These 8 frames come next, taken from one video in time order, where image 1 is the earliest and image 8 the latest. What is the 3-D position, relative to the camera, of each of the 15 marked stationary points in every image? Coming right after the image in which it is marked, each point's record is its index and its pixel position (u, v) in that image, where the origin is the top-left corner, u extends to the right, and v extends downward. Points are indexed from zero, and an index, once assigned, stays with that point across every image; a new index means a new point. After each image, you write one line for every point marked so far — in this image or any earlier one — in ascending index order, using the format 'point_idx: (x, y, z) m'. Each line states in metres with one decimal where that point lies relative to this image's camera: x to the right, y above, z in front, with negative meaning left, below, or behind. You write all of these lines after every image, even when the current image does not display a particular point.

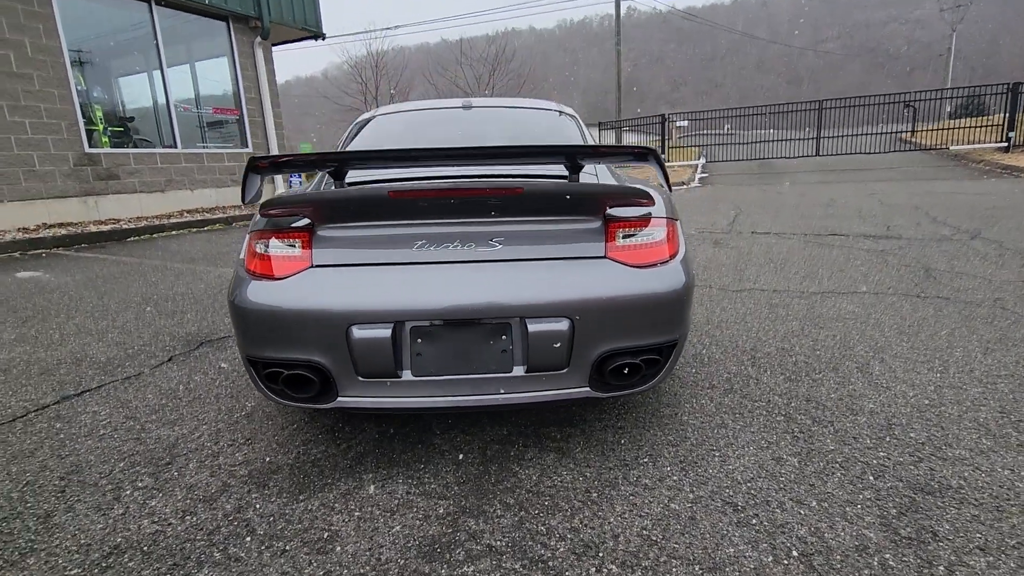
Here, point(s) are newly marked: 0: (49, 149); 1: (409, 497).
0: (-6.0, +1.8, +6.9) m
1: (-0.3, -0.6, +1.6) m
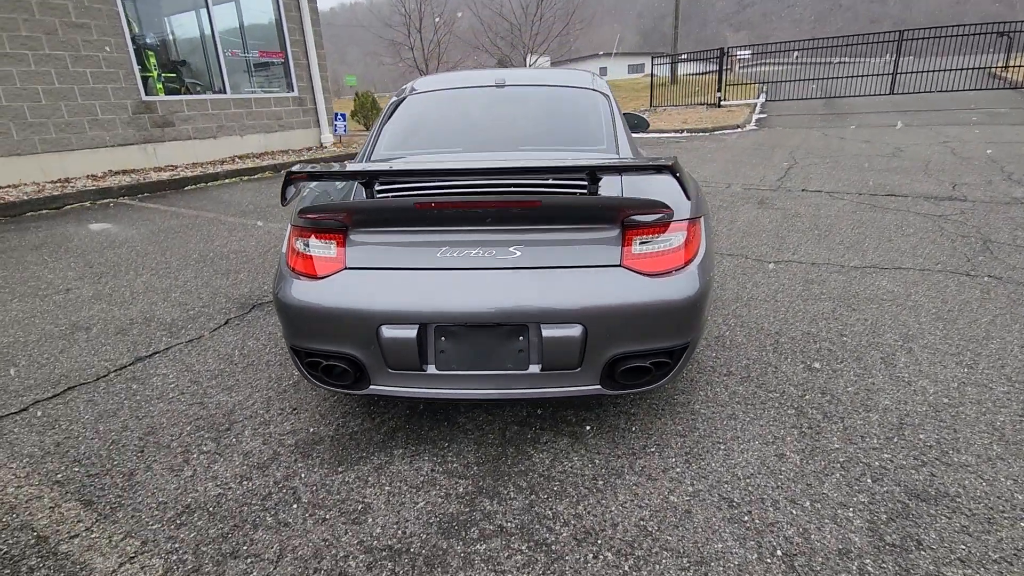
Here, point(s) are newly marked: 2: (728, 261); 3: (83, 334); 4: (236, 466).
0: (-5.4, +2.6, +7.2) m
1: (-0.3, -0.6, +1.8) m
2: (+1.5, +0.2, +3.8) m
3: (-2.3, -0.2, +2.8) m
4: (-0.9, -0.6, +1.8) m
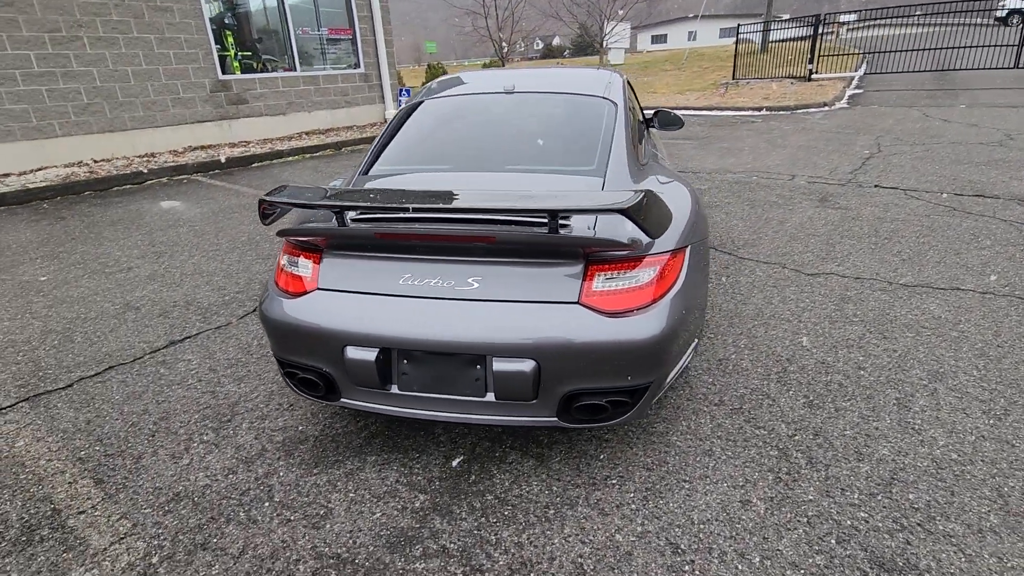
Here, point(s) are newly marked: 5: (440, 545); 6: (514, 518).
0: (-4.7, +3.0, +7.7) m
1: (-0.4, -0.7, +1.9) m
2: (+1.7, +0.1, +3.6) m
3: (-2.2, -0.1, +3.2) m
4: (-1.1, -0.6, +2.0) m
5: (-0.2, -0.8, +1.7) m
6: (0.0, -0.8, +1.8) m
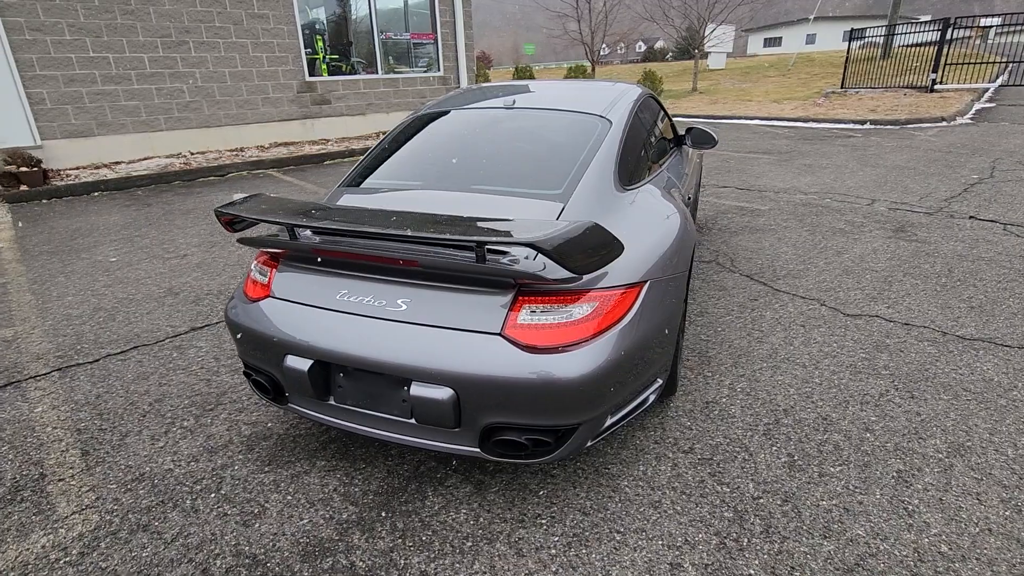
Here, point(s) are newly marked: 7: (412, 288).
0: (-3.6, +3.3, +8.4) m
1: (-0.6, -0.7, +1.9) m
2: (+1.7, -0.1, +3.3) m
3: (-2.2, -0.1, +3.5) m
4: (-1.3, -0.6, +2.2) m
5: (-0.5, -0.9, +1.7) m
6: (-0.3, -0.8, +1.7) m
7: (-0.3, 0.0, +1.7) m
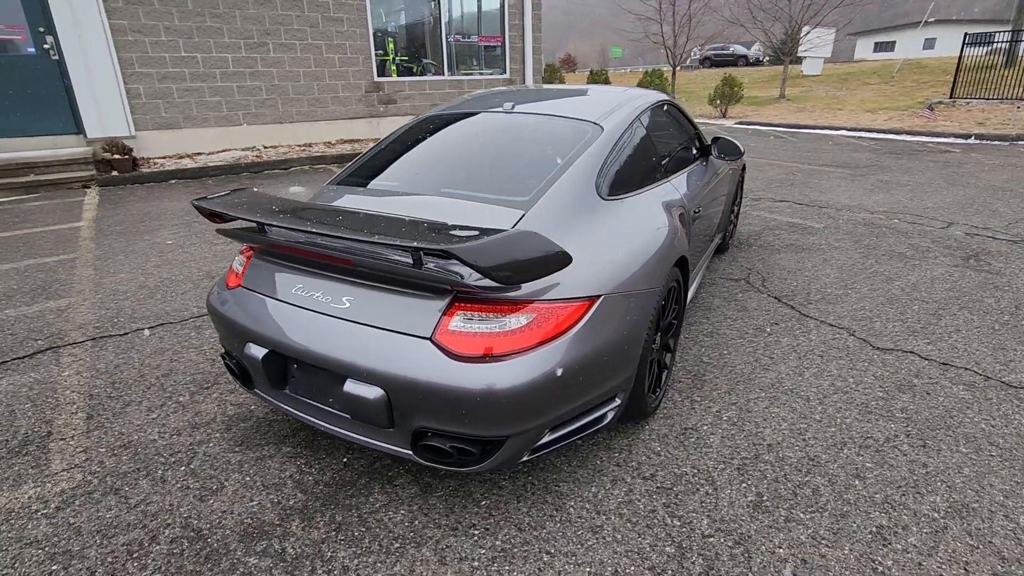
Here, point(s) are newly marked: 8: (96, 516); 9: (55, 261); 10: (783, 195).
0: (-2.7, +3.4, +8.8) m
1: (-0.8, -0.7, +2.0) m
2: (+1.7, -0.3, +3.1) m
3: (-2.1, 0.0, +3.8) m
4: (-1.4, -0.6, +2.3) m
5: (-0.7, -0.8, +1.7) m
6: (-0.5, -0.8, +1.8) m
7: (-0.5, 0.0, +1.8) m
8: (-1.4, -0.8, +1.9) m
9: (-3.5, +0.2, +4.1) m
10: (+3.2, +1.1, +6.2) m
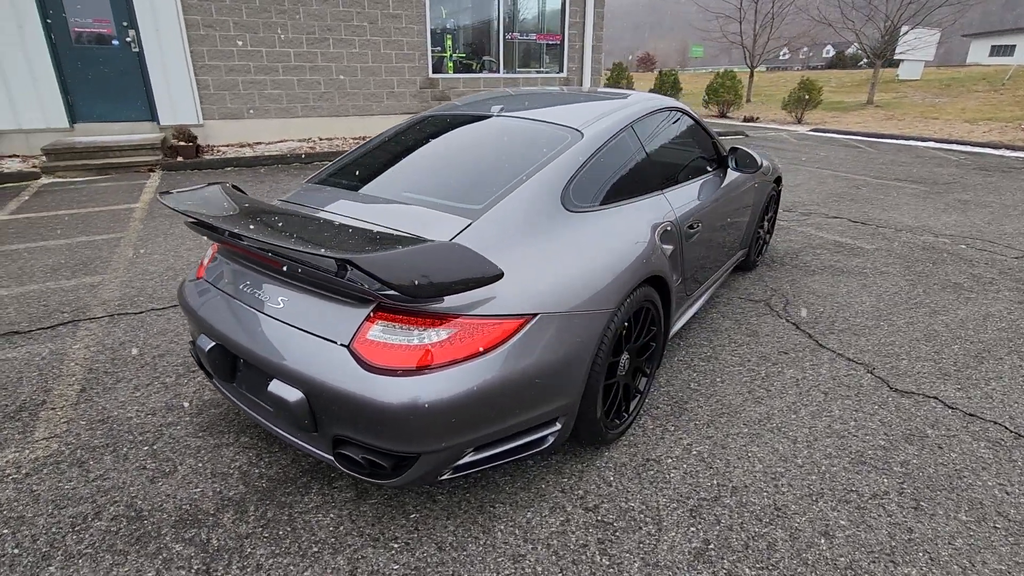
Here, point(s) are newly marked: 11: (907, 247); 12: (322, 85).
0: (-1.8, +3.6, +8.9) m
1: (-1.1, -0.7, +2.1) m
2: (+1.7, -0.4, +2.8) m
3: (-2.1, +0.2, +3.9) m
4: (-1.6, -0.5, +2.4) m
5: (-1.0, -0.8, +1.8) m
6: (-0.8, -0.8, +1.8) m
7: (-0.7, 0.0, +1.8) m
8: (-1.7, -0.7, +2.0) m
9: (-3.4, +0.4, +4.5) m
10: (+3.5, +0.8, +5.8) m
11: (+3.4, +0.4, +4.7) m
12: (-3.0, +3.2, +8.4) m
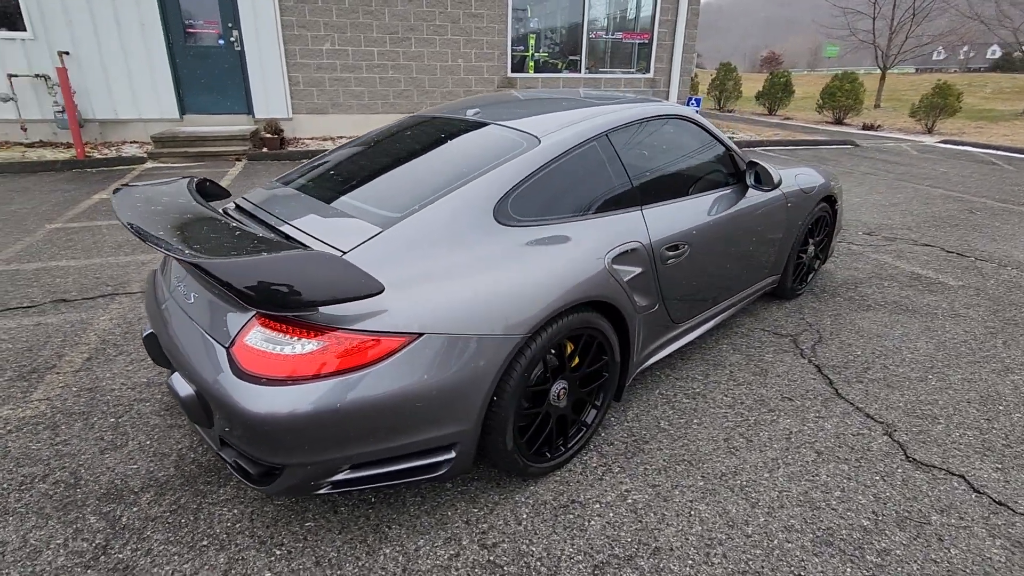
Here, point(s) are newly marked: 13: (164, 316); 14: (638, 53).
0: (-0.5, +3.6, +9.0) m
1: (-1.4, -0.7, +2.2) m
2: (+1.5, -0.6, +2.4) m
3: (-2.0, +0.3, +4.2) m
4: (-1.8, -0.4, +2.6) m
5: (-1.4, -0.8, +1.9) m
6: (-1.1, -0.8, +1.8) m
7: (-1.0, 0.0, +1.8) m
8: (-2.0, -0.6, +2.2) m
9: (-3.1, +0.6, +4.9) m
10: (+3.9, +0.5, +5.0) m
11: (+3.6, 0.0, +3.9) m
12: (-1.8, +3.3, +8.7) m
13: (-1.2, -0.1, +1.9) m
14: (+2.2, +4.2, +9.6) m
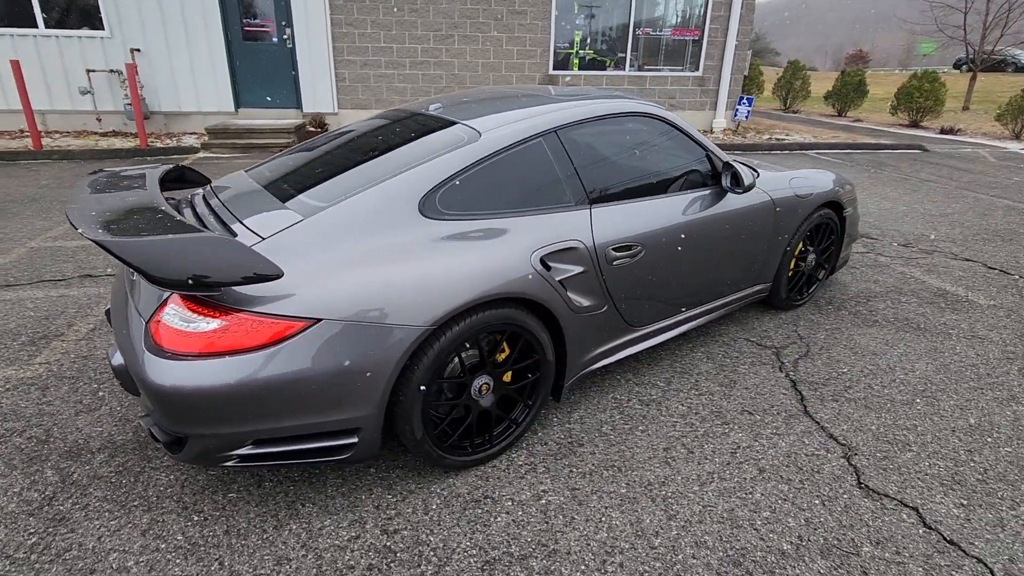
0: (+0.2, +3.7, +9.0) m
1: (-1.6, -0.6, +2.3) m
2: (+1.2, -0.6, +2.3) m
3: (-2.0, +0.4, +4.4) m
4: (-2.0, -0.3, +2.9) m
5: (-1.7, -0.7, +2.1) m
6: (-1.4, -0.7, +2.0) m
7: (-1.3, +0.1, +1.9) m
8: (-2.2, -0.5, +2.4) m
9: (-3.0, +0.8, +5.3) m
10: (+4.0, +0.3, +4.6) m
11: (+3.5, -0.1, +3.5) m
12: (-1.1, +3.4, +8.9) m
13: (-1.5, 0.0, +2.1) m
14: (+3.0, +4.1, +9.3) m
